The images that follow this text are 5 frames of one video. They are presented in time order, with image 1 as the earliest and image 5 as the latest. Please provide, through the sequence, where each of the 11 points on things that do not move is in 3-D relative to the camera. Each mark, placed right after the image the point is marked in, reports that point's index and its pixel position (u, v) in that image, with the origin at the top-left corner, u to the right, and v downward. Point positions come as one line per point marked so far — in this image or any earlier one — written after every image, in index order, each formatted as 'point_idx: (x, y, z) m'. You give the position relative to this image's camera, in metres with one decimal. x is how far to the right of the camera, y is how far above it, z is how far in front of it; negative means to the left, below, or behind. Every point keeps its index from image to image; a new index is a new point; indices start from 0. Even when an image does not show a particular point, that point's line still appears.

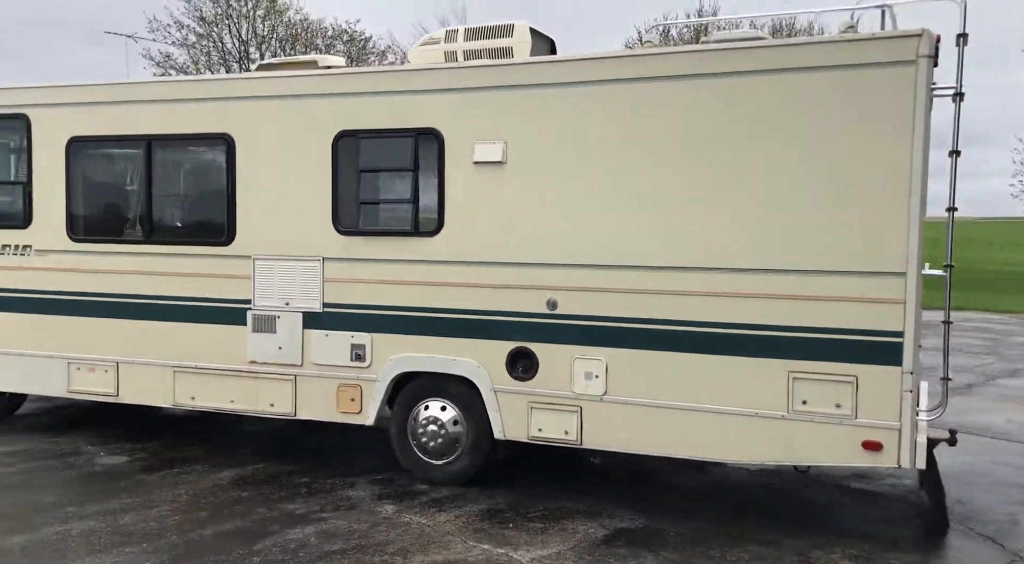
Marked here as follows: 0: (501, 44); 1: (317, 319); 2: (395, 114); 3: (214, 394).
0: (-0.1, +1.6, +7.4) m
1: (-1.3, -0.2, +7.2) m
2: (-0.8, +1.1, +7.2) m
3: (-2.0, -0.8, +7.1) m
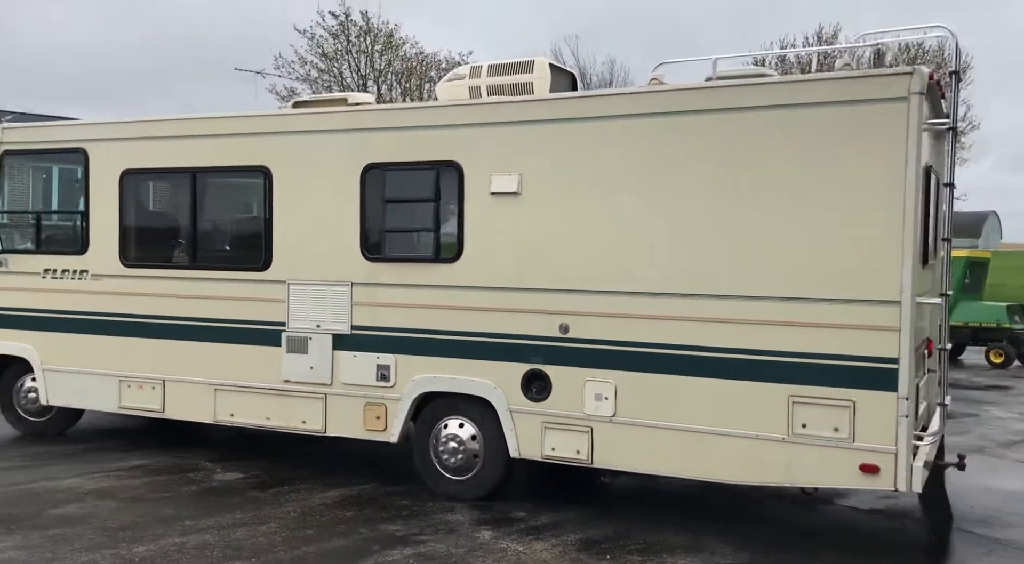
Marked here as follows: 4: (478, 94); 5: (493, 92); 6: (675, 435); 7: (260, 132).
0: (0.0, +1.4, +7.8) m
1: (-1.2, -0.4, +7.7) m
2: (-0.7, +0.9, +7.7) m
3: (-1.9, -0.9, +7.7) m
4: (-0.3, +1.3, +7.9) m
5: (-0.2, +1.4, +7.8) m
6: (+1.1, -0.8, +7.5) m
7: (-1.9, +1.1, +7.7) m
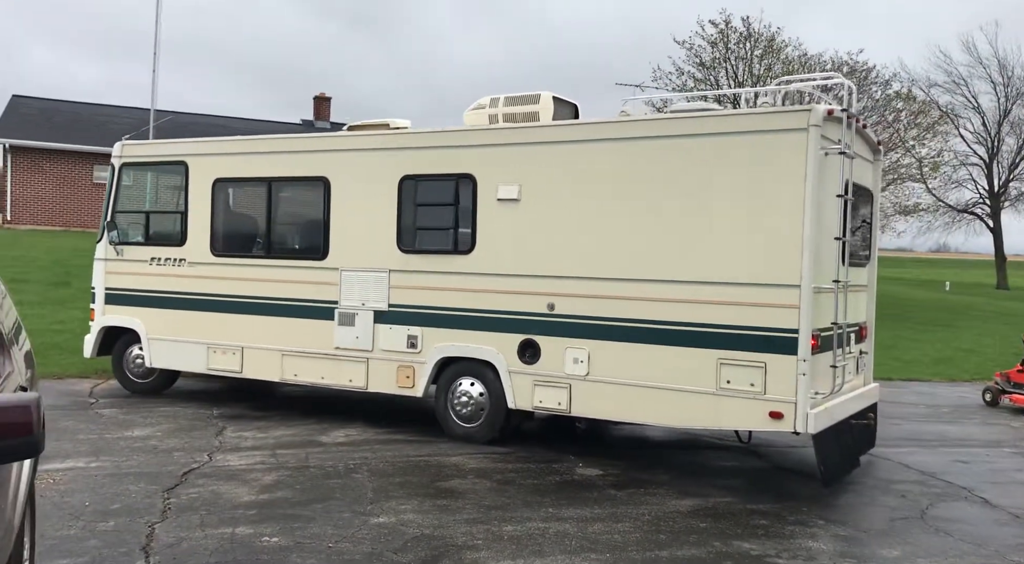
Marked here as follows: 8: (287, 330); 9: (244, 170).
0: (+0.1, +1.5, +8.7) m
1: (-1.1, -0.3, +9.1) m
2: (-0.6, +1.0, +8.8) m
3: (-1.8, -0.8, +9.4) m
4: (-0.1, +1.4, +8.9) m
5: (0.0, +1.4, +8.8) m
6: (+0.9, -0.8, +8.0) m
7: (-1.7, +1.2, +9.4) m
8: (-2.0, -0.4, +9.5) m
9: (-2.4, +1.0, +9.7) m
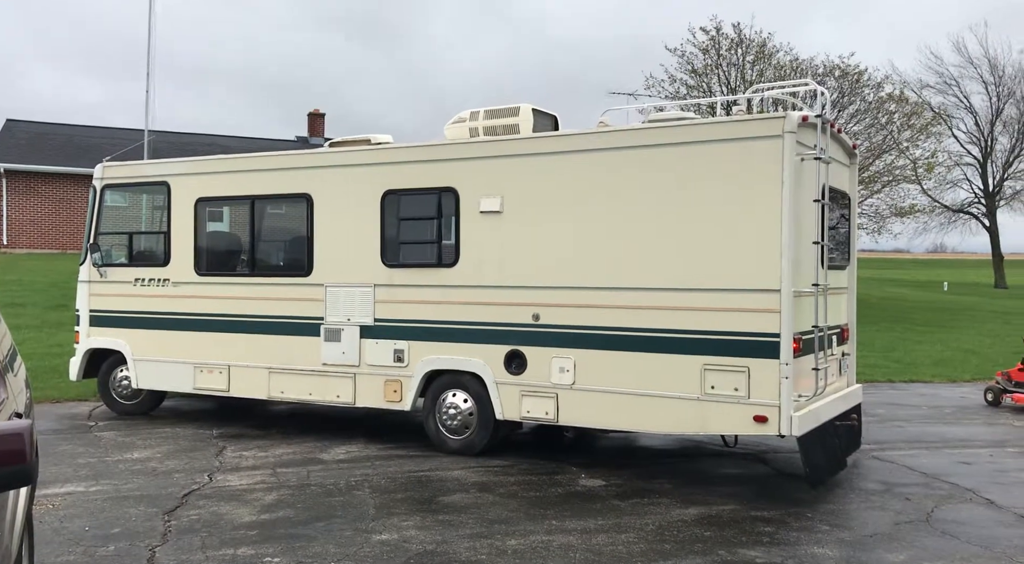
0: (0.0, +1.4, +8.7) m
1: (-1.2, -0.4, +9.1) m
2: (-0.7, +0.9, +8.8) m
3: (-1.9, -1.0, +9.3) m
4: (-0.3, +1.3, +8.8) m
5: (-0.2, +1.3, +8.8) m
6: (+0.8, -0.9, +7.9) m
7: (-1.8, +1.0, +9.3) m
8: (-2.1, -0.6, +9.4) m
9: (-2.6, +0.8, +9.6) m
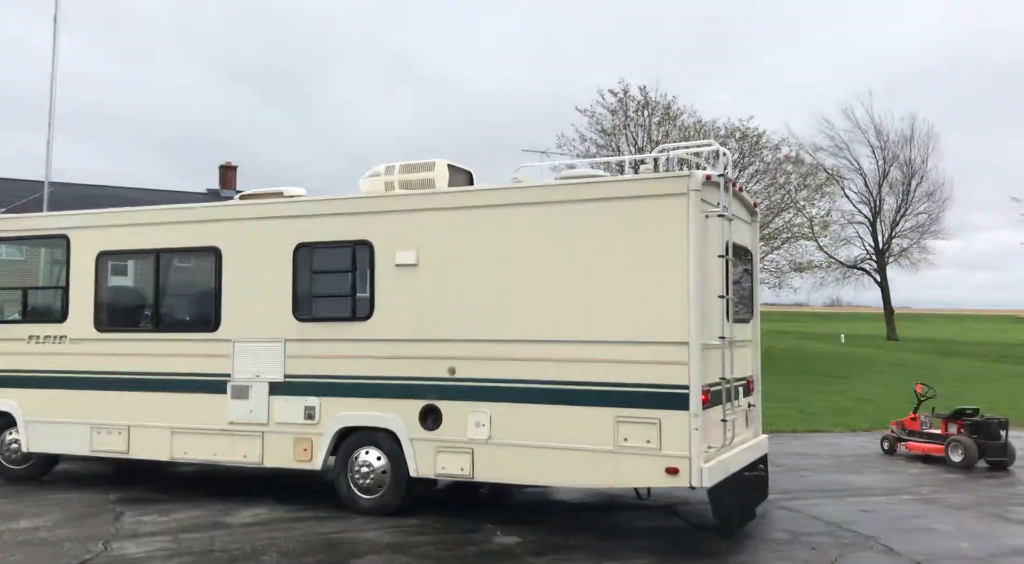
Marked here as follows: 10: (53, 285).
0: (-0.7, +0.9, +8.6) m
1: (-1.9, -0.9, +8.8) m
2: (-1.4, +0.5, +8.7) m
3: (-2.6, -1.4, +9.0) m
4: (-1.0, +0.8, +8.8) m
5: (-0.9, +0.9, +8.7) m
6: (+0.2, -1.3, +7.8) m
7: (-2.6, +0.5, +9.1) m
8: (-2.8, -1.1, +9.1) m
9: (-3.3, +0.3, +9.3) m
10: (-4.1, 0.0, +9.6) m
